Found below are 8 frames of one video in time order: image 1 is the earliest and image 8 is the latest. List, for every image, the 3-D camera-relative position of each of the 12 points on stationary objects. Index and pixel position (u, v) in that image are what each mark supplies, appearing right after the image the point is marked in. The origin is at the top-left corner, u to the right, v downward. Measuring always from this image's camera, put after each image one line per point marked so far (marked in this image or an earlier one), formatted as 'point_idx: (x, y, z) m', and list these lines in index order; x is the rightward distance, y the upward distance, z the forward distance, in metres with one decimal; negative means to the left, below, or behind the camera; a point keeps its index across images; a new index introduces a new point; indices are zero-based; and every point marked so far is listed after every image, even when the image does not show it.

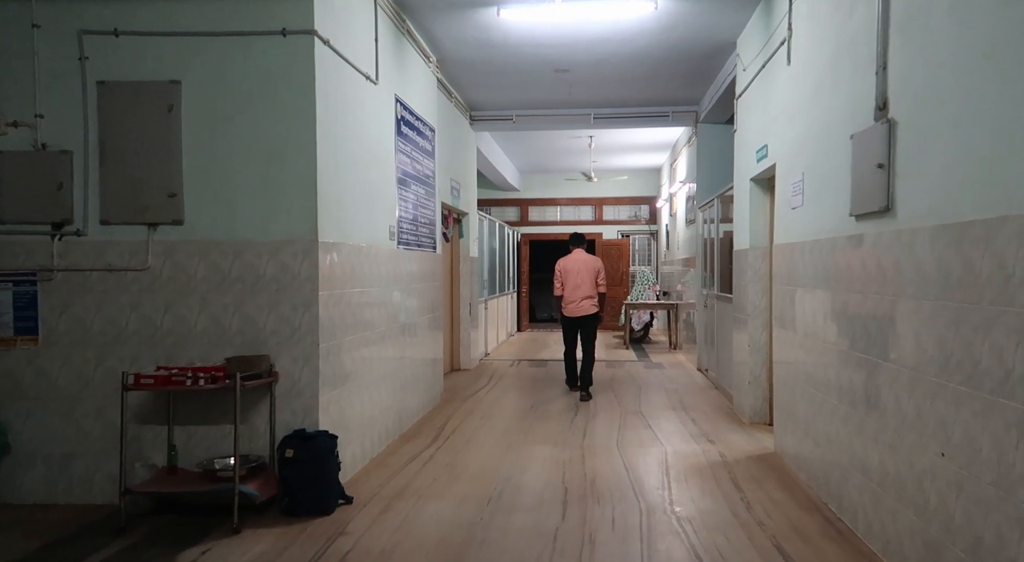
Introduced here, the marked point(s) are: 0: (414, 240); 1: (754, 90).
0: (-0.8, +0.3, +5.4) m
1: (+1.8, +1.5, +5.1) m
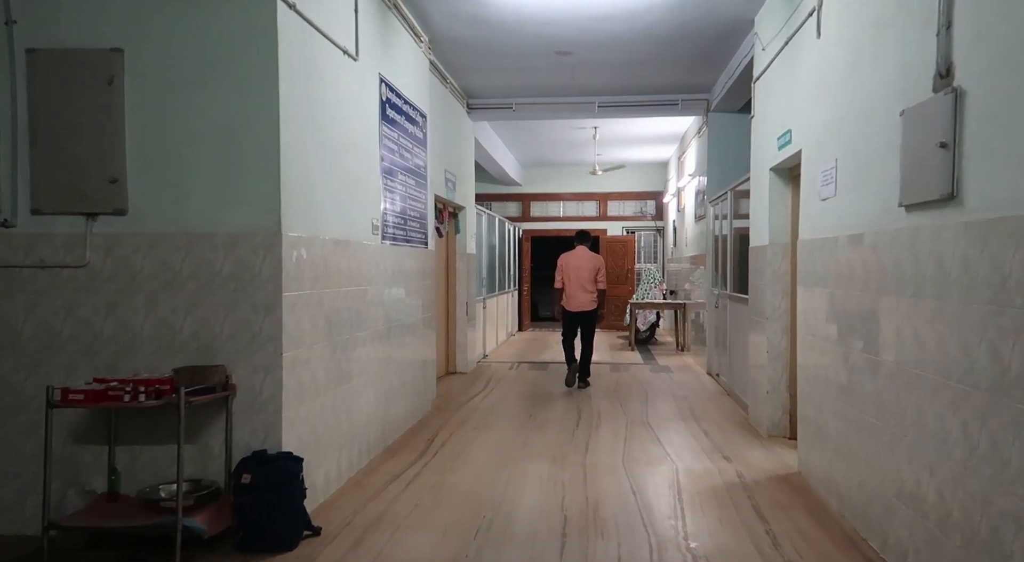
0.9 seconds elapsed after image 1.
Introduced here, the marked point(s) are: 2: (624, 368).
0: (-0.8, +0.3, +5.0) m
1: (+1.8, +1.5, +4.6) m
2: (+1.4, -1.1, +8.1) m
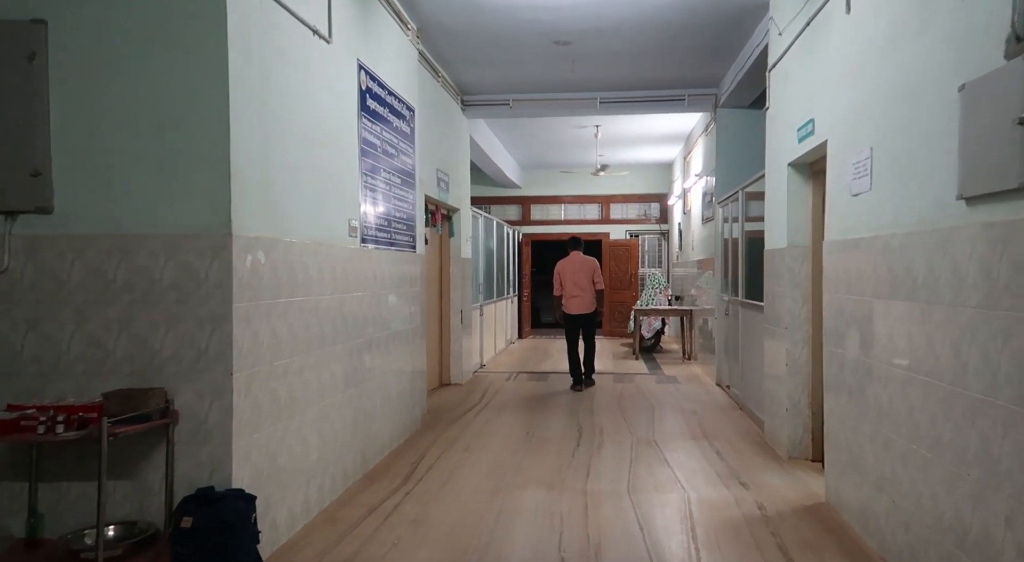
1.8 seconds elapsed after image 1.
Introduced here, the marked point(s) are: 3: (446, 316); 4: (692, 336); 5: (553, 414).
0: (-0.9, +0.3, +4.6) m
1: (+1.8, +1.4, +4.2) m
2: (+1.3, -1.1, +7.7) m
3: (-0.7, -0.4, +7.3) m
4: (+2.5, -0.8, +9.3) m
5: (+0.4, -1.2, +5.9) m
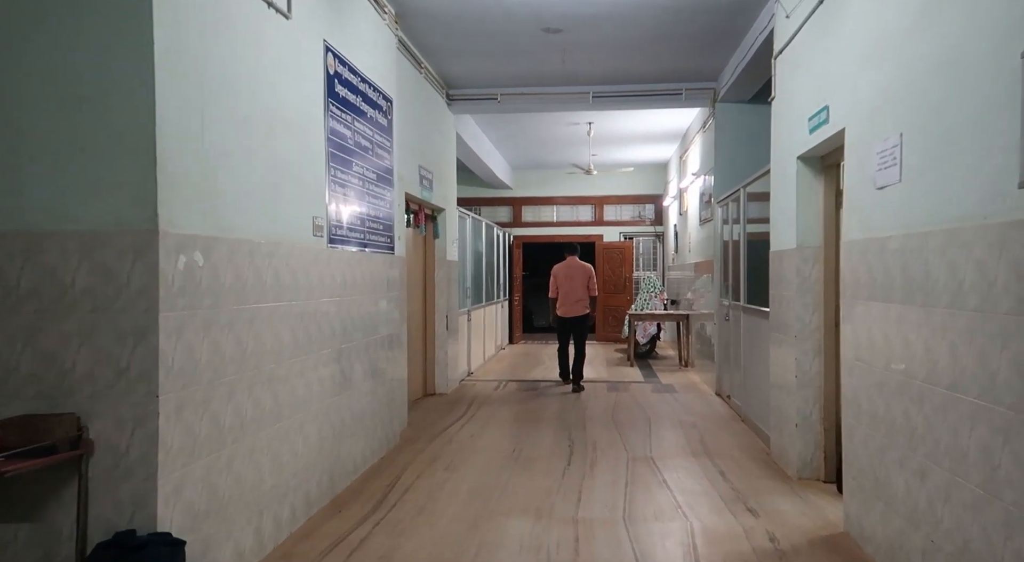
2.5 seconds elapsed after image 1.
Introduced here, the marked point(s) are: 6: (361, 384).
0: (-1.0, +0.3, +4.2) m
1: (+1.7, +1.4, +3.8) m
2: (+1.2, -1.2, +7.3) m
3: (-0.8, -0.4, +6.9) m
4: (+2.4, -0.8, +8.9) m
5: (+0.3, -1.2, +5.5) m
6: (-0.9, -0.6, +4.2) m
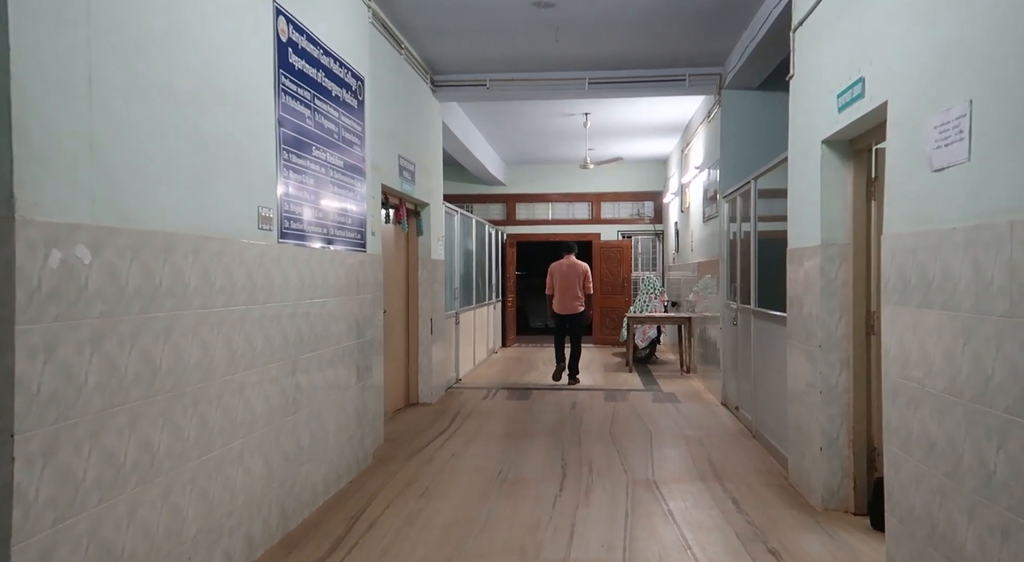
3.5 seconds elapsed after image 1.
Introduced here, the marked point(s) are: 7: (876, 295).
0: (-1.0, +0.3, +3.7) m
1: (+1.6, +1.4, +3.3) m
2: (+1.1, -1.2, +6.8) m
3: (-0.9, -0.4, +6.4) m
4: (+2.3, -0.8, +8.4) m
5: (+0.2, -1.2, +5.0) m
6: (-1.0, -0.7, +3.7) m
7: (+1.9, -0.1, +3.4) m
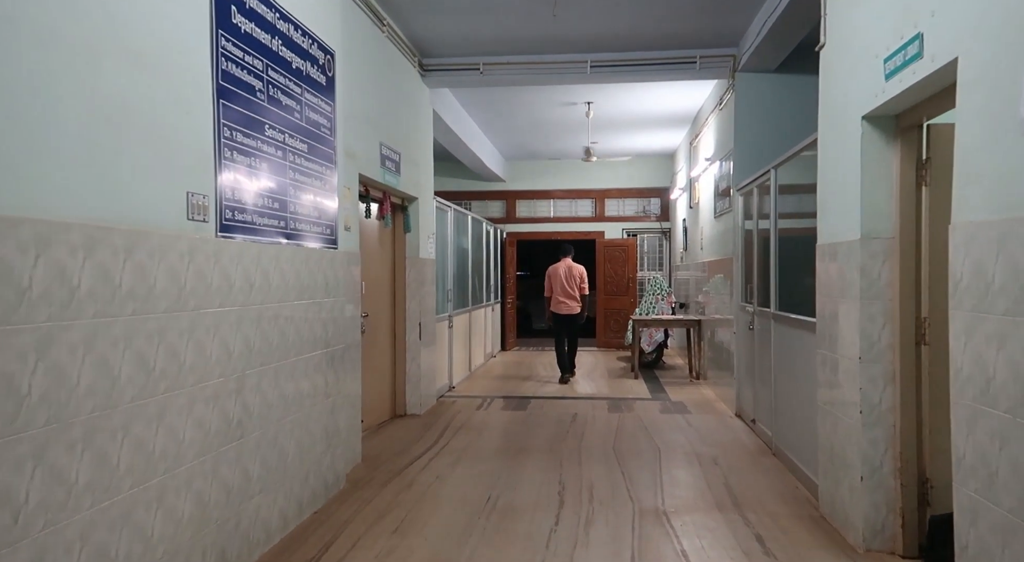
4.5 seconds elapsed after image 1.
0: (-1.1, +0.3, +3.2) m
1: (+1.5, +1.4, +2.8) m
2: (+1.1, -1.2, +6.3) m
3: (-1.0, -0.4, +5.9) m
4: (+2.2, -0.8, +7.9) m
5: (+0.1, -1.2, +4.5) m
6: (-1.1, -0.7, +3.2) m
7: (+1.8, -0.1, +2.9) m
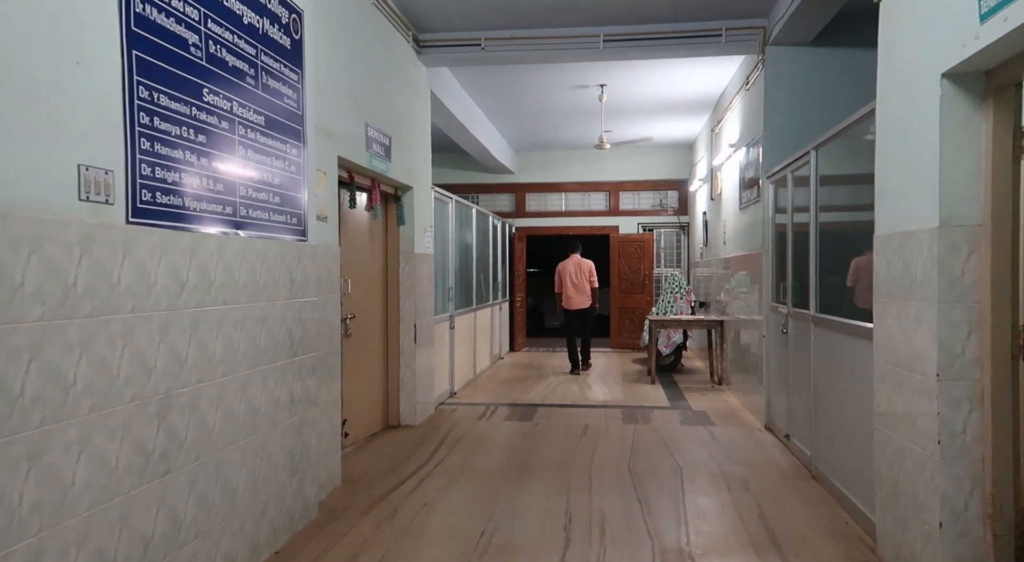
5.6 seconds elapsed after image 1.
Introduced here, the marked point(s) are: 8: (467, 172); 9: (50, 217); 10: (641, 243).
0: (-1.1, +0.3, +2.6) m
1: (+1.5, +1.4, +2.2) m
2: (+1.1, -1.2, +5.7) m
3: (-0.9, -0.4, +5.4) m
4: (+2.3, -0.8, +7.3) m
5: (+0.1, -1.2, +3.9) m
6: (-1.1, -0.7, +2.6) m
7: (+1.8, -0.1, +2.3) m
8: (-0.8, +1.8, +10.9) m
9: (-1.2, +0.2, +1.8) m
10: (+1.9, +0.6, +10.1) m
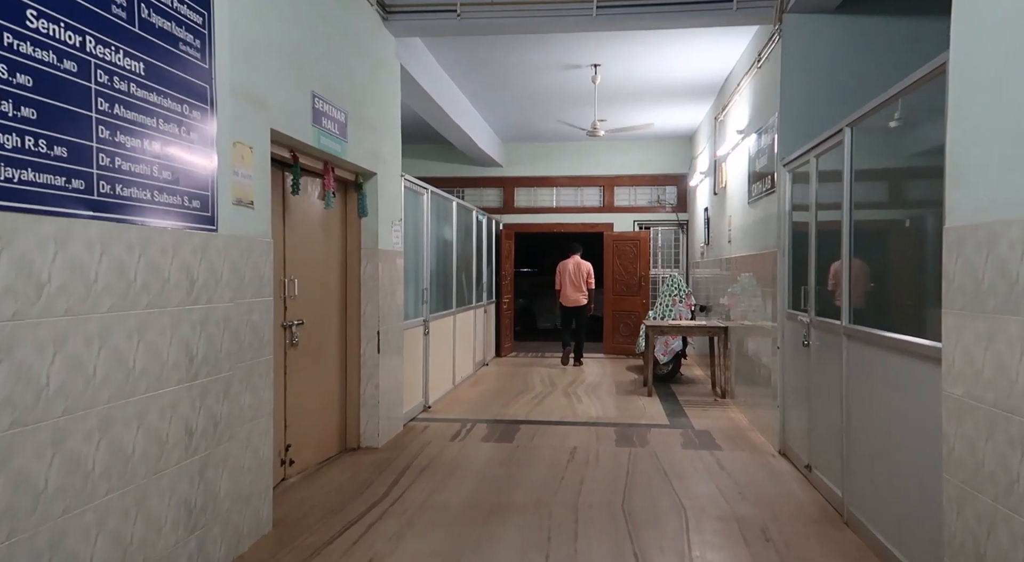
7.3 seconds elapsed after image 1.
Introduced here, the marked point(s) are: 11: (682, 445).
0: (-1.3, +0.3, +1.9) m
1: (+1.4, +1.4, +1.5) m
2: (+1.0, -1.2, +5.0) m
3: (-1.1, -0.4, +4.7) m
4: (+2.1, -0.8, +6.6) m
5: (0.0, -1.2, +3.2) m
6: (-1.3, -0.7, +1.9) m
7: (+1.7, -0.1, +1.6) m
8: (-0.9, +1.8, +10.2) m
9: (-1.3, +0.2, +1.1) m
10: (+1.8, +0.6, +9.4) m
11: (+1.2, -1.2, +4.8) m
